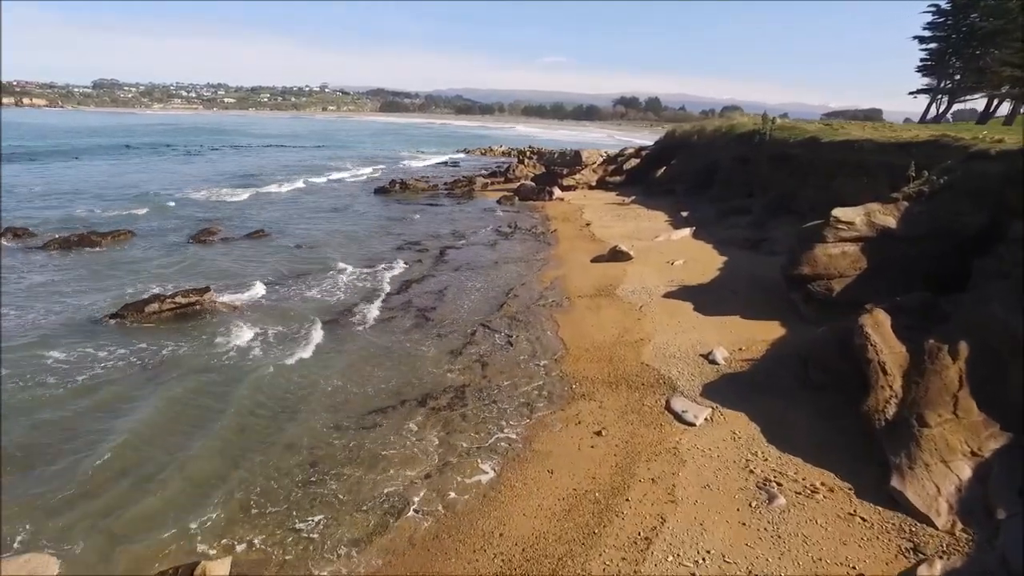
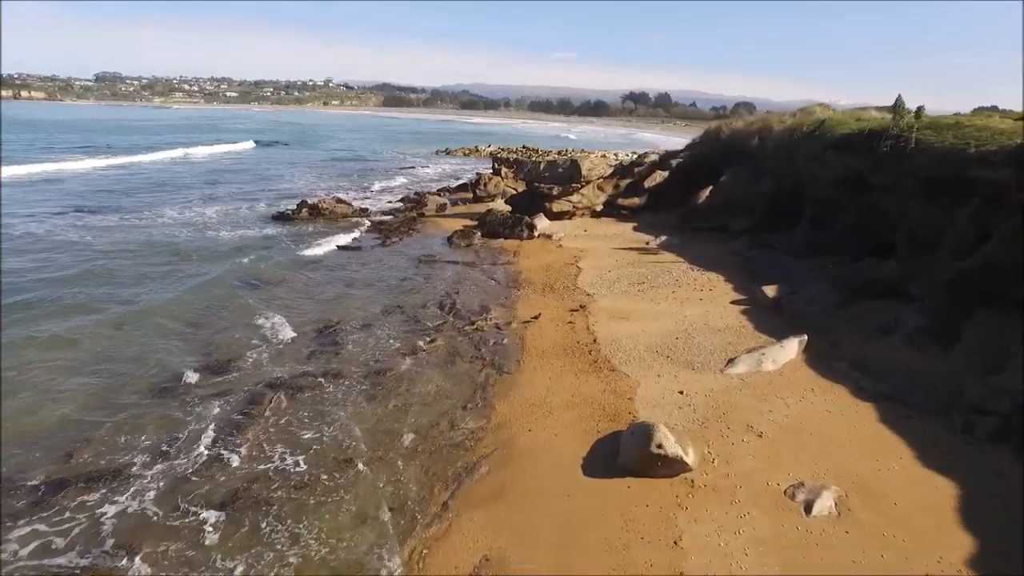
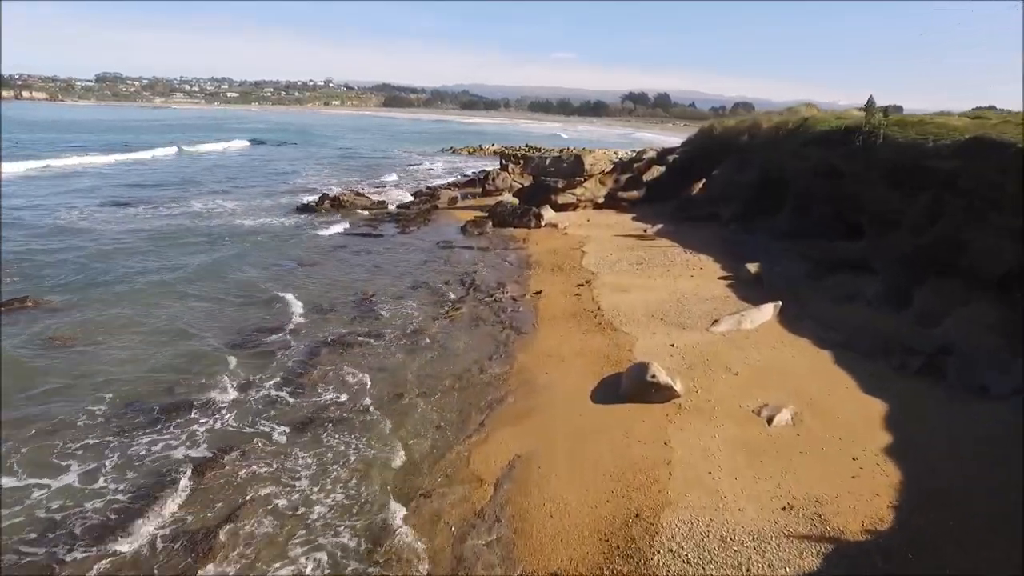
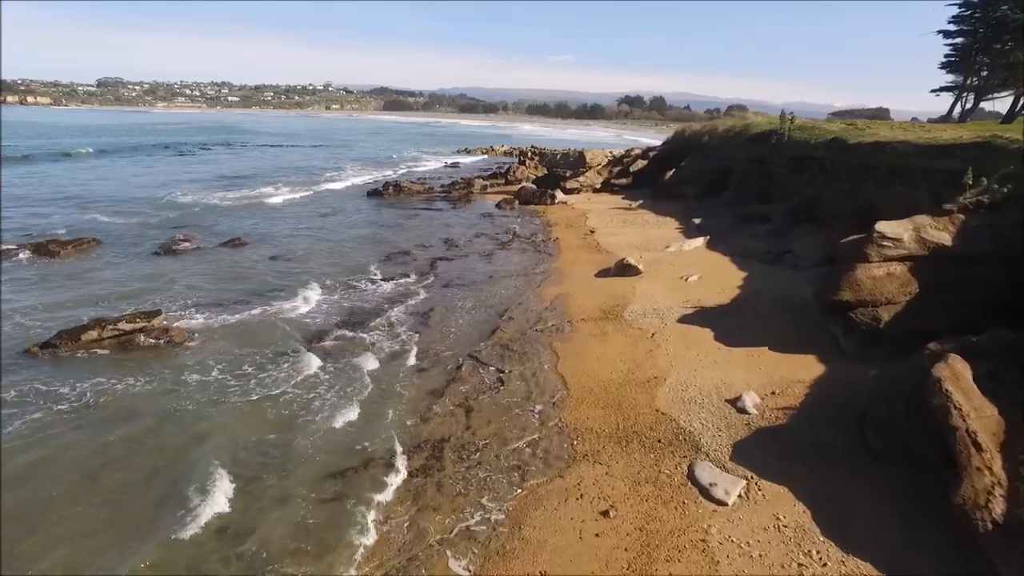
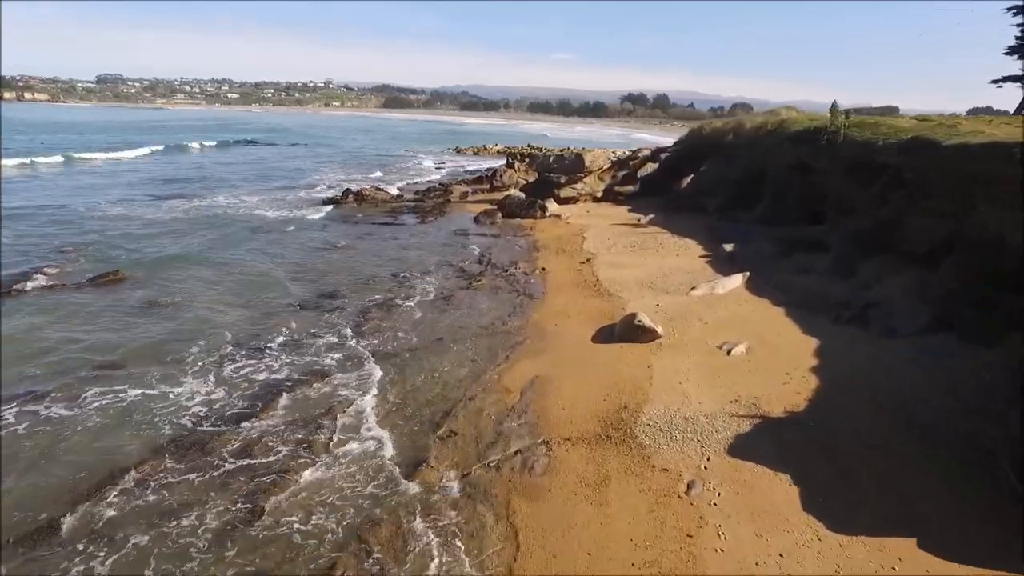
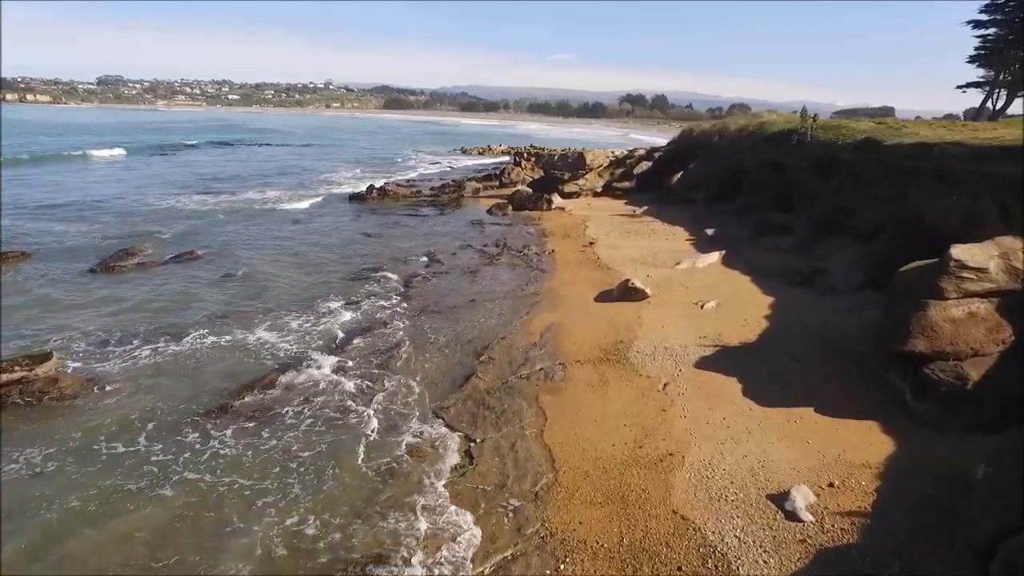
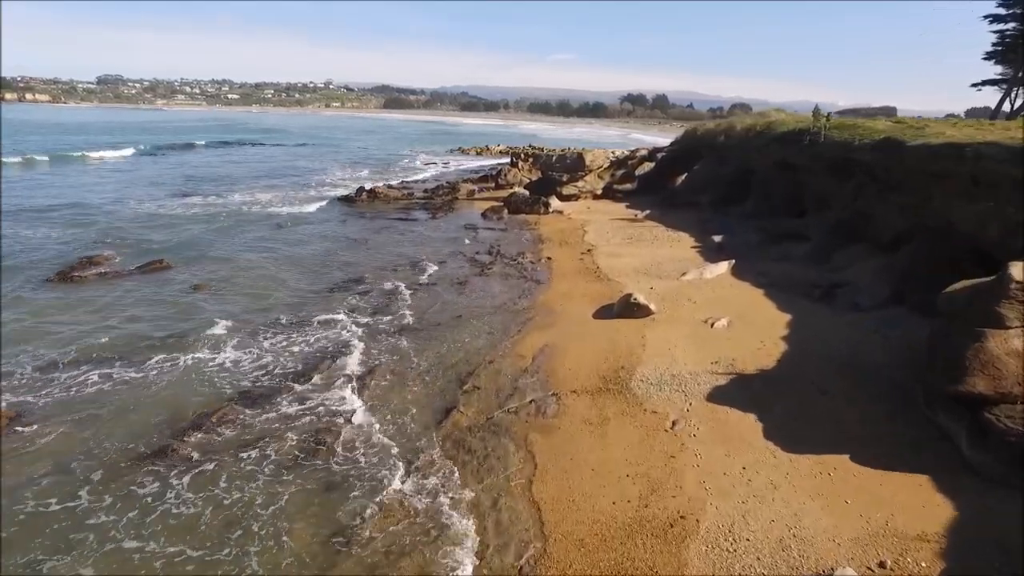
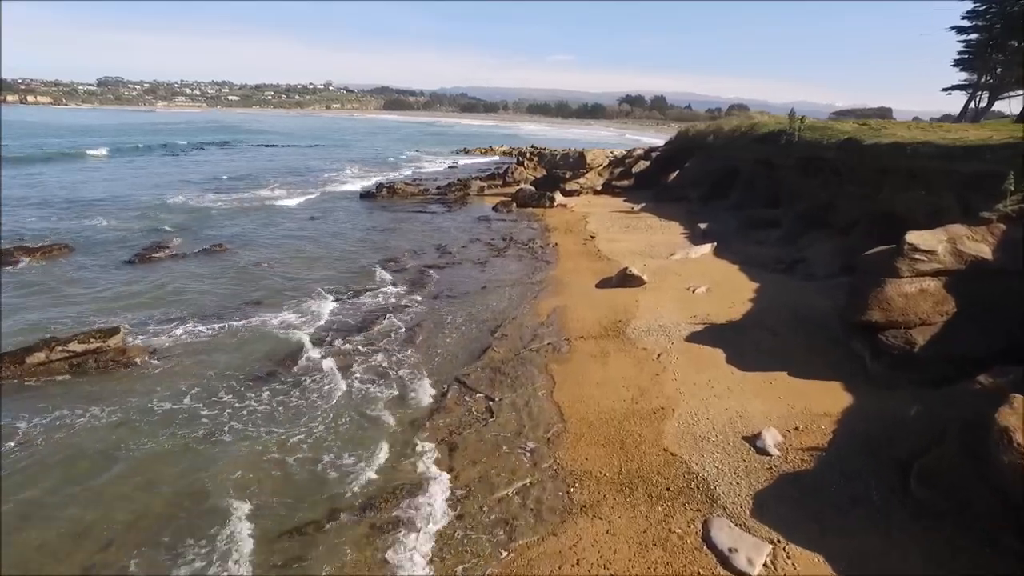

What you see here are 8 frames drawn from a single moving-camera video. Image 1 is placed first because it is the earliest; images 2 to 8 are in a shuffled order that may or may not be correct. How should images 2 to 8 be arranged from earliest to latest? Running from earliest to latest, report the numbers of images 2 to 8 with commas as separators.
4, 8, 6, 7, 5, 3, 2
